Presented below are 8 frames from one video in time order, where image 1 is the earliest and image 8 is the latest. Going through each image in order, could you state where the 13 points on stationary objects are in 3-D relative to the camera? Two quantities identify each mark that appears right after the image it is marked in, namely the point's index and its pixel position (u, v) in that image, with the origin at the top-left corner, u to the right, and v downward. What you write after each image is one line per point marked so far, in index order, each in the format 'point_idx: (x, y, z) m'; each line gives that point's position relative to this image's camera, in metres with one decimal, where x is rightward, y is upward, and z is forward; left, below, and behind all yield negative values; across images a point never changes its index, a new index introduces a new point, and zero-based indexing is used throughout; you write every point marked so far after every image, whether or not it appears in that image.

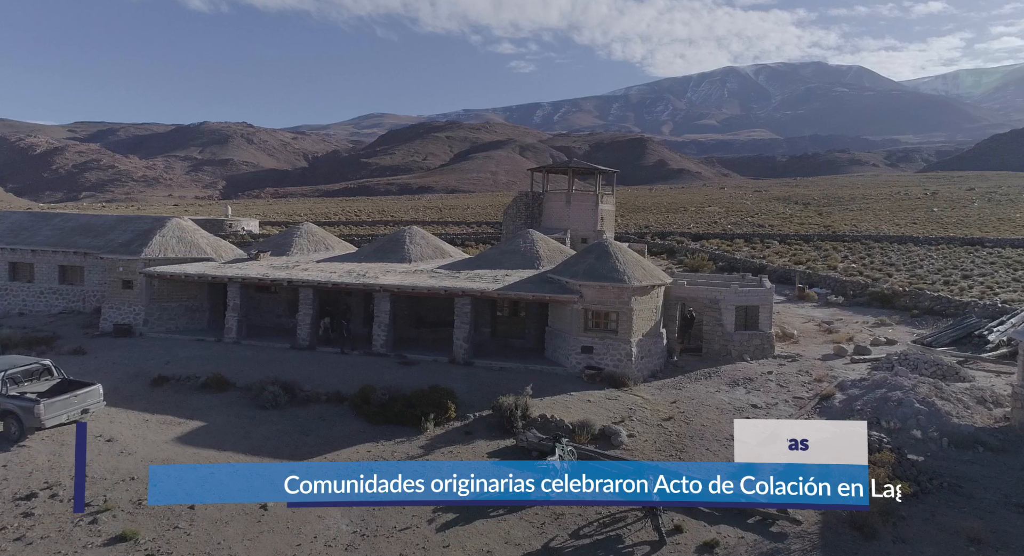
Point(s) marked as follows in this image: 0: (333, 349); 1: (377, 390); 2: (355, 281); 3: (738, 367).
0: (-5.2, -2.1, +20.0) m
1: (-3.1, -2.6, +15.7) m
2: (-4.5, -0.1, +19.8) m
3: (+6.2, -2.4, +18.7) m
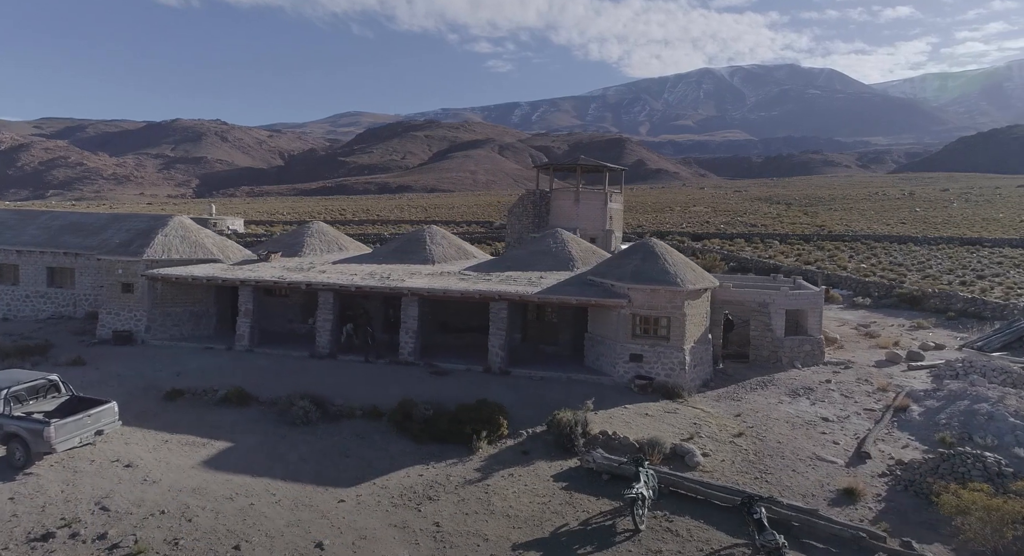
0: (-4.2, -2.2, +18.6) m
1: (-2.0, -2.7, +14.4) m
2: (-3.5, -0.2, +18.4) m
3: (+7.2, -2.5, +17.7) m
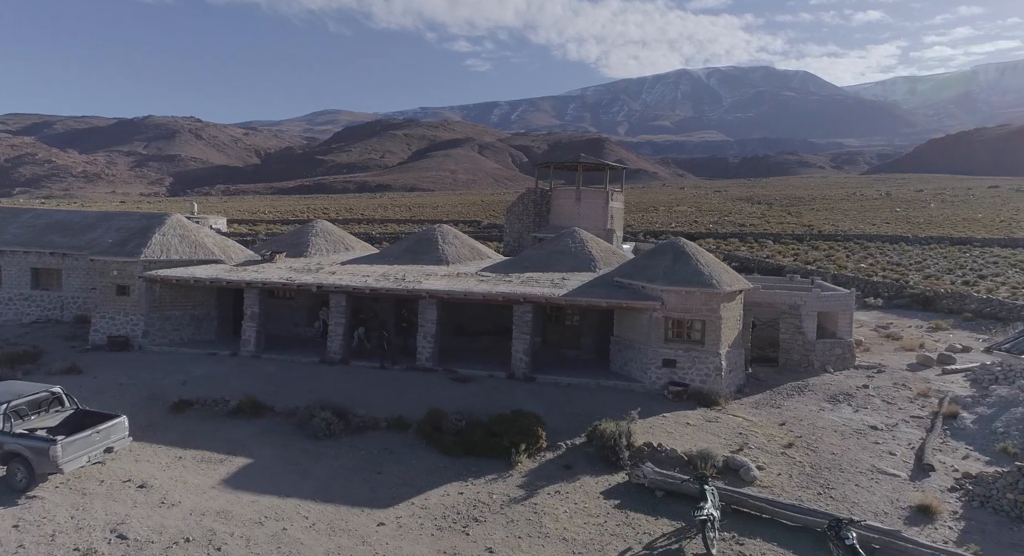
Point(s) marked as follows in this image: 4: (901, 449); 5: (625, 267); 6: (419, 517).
0: (-3.7, -2.2, +17.7) m
1: (-1.3, -2.7, +13.5) m
2: (-2.9, -0.2, +17.5) m
3: (+7.8, -2.5, +17.1) m
4: (+7.2, -3.2, +12.7) m
5: (+2.9, +0.3, +17.8) m
6: (-1.4, -3.6, +10.4) m
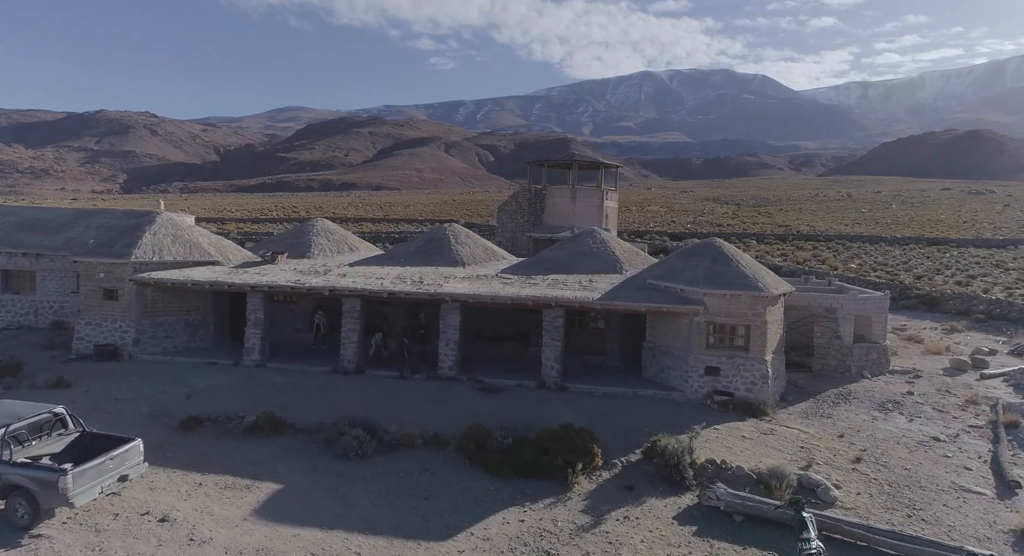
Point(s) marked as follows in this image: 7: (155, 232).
0: (-3.0, -2.3, +16.5) m
1: (-0.4, -2.8, +12.4) m
2: (-2.3, -0.3, +16.4) m
3: (+8.5, -2.6, +16.4) m
4: (+8.1, -3.2, +12.0) m
5: (+3.6, +0.2, +16.9) m
6: (-0.4, -3.7, +9.3) m
7: (-9.8, +1.3, +18.8) m
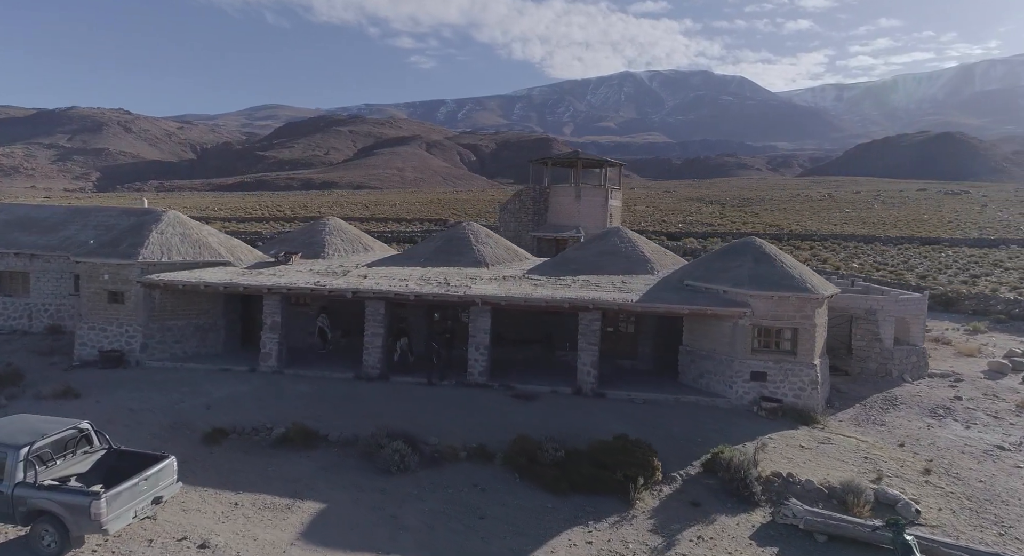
0: (-2.2, -2.3, +15.7) m
1: (+0.5, -2.8, +11.7) m
2: (-1.5, -0.3, +15.6) m
3: (+9.2, -2.6, +15.9) m
4: (+9.0, -3.3, +11.5) m
5: (+4.3, +0.2, +16.3) m
6: (+0.6, -3.7, +8.6) m
7: (-9.1, +1.2, +17.8) m
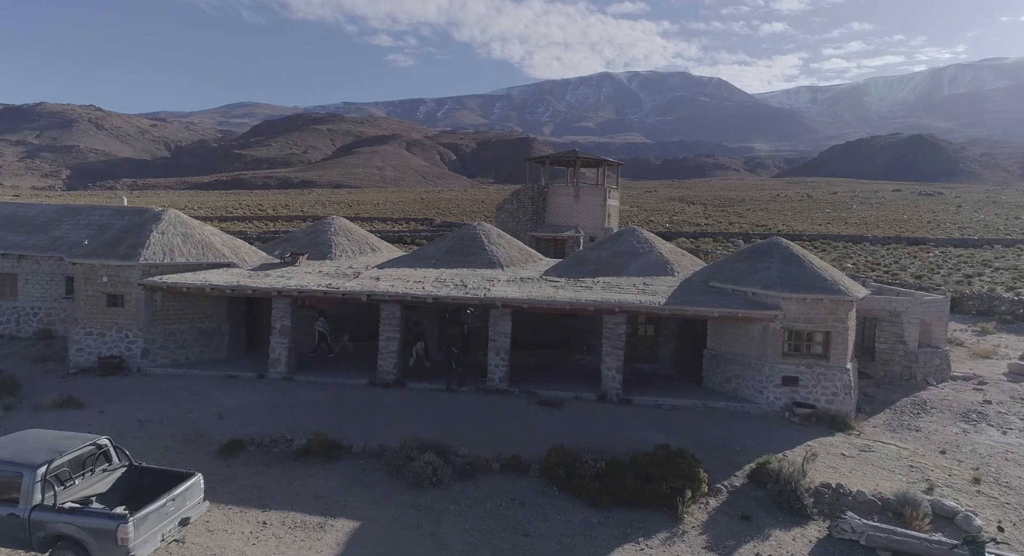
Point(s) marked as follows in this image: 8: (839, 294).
0: (-1.7, -2.4, +15.1) m
1: (+1.1, -2.9, +11.2) m
2: (-1.0, -0.4, +15.0) m
3: (+9.7, -2.7, +15.6) m
4: (+9.6, -3.3, +11.3) m
5: (+4.8, +0.1, +15.9) m
6: (+1.2, -3.8, +8.1) m
7: (-8.7, +1.2, +17.0) m
8: (+6.6, -0.3, +13.9) m
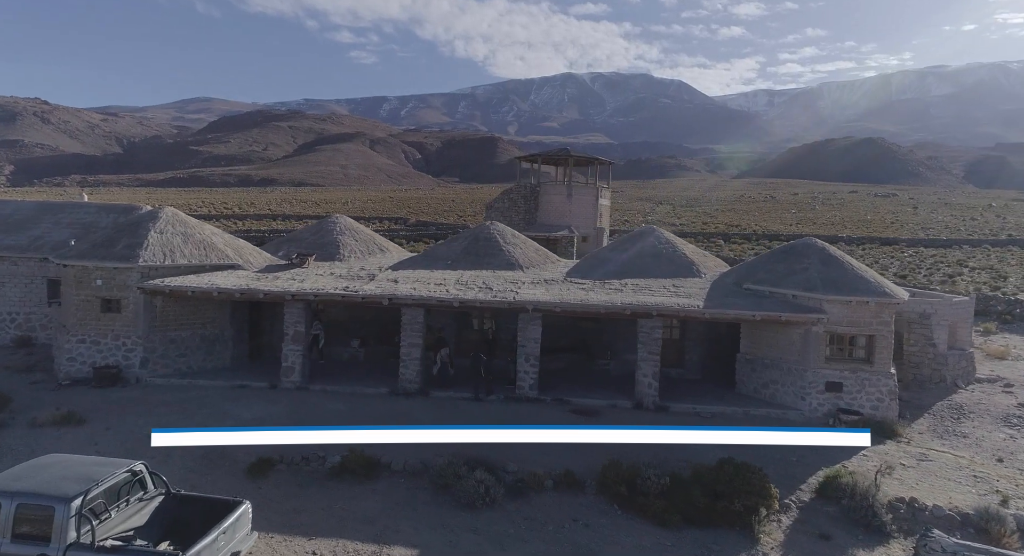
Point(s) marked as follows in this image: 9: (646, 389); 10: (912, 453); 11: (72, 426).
0: (-1.1, -2.4, +14.3) m
1: (+1.9, -2.9, +10.5) m
2: (-0.4, -0.4, +14.2) m
3: (+10.3, -2.7, +15.4) m
4: (+10.4, -3.4, +11.0) m
5: (+5.4, +0.1, +15.4) m
6: (+2.3, -3.8, +7.4) m
7: (-8.1, +1.1, +15.8) m
8: (+7.3, -0.4, +13.5) m
9: (+2.8, -2.3, +14.2) m
10: (+7.1, -3.1, +12.2) m
11: (-7.7, -2.6, +11.9) m
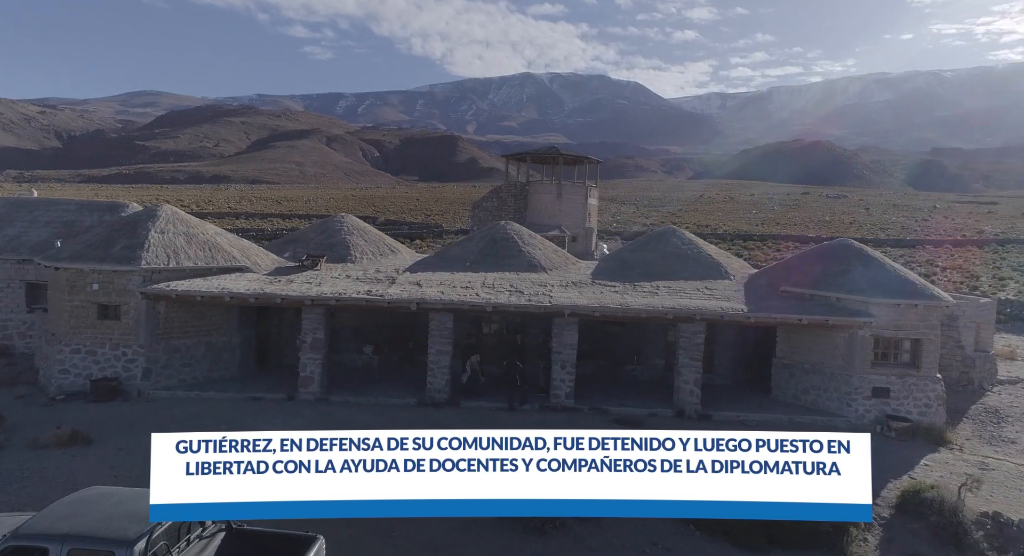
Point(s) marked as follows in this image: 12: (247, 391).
0: (-0.4, -2.5, +13.5) m
1: (+2.8, -3.0, +9.9) m
2: (+0.3, -0.5, +13.4) m
3: (+10.9, -2.7, +15.3) m
4: (+11.3, -3.4, +10.9) m
5: (+6.0, 0.0, +15.0) m
6: (+3.4, -3.9, +6.8) m
7: (-7.5, +1.0, +14.6) m
8: (+8.0, -0.4, +13.2) m
9: (+3.5, -2.3, +13.6) m
10: (+7.9, -3.2, +11.8) m
11: (-6.9, -2.6, +10.7) m
12: (-5.3, -2.2, +13.7) m
